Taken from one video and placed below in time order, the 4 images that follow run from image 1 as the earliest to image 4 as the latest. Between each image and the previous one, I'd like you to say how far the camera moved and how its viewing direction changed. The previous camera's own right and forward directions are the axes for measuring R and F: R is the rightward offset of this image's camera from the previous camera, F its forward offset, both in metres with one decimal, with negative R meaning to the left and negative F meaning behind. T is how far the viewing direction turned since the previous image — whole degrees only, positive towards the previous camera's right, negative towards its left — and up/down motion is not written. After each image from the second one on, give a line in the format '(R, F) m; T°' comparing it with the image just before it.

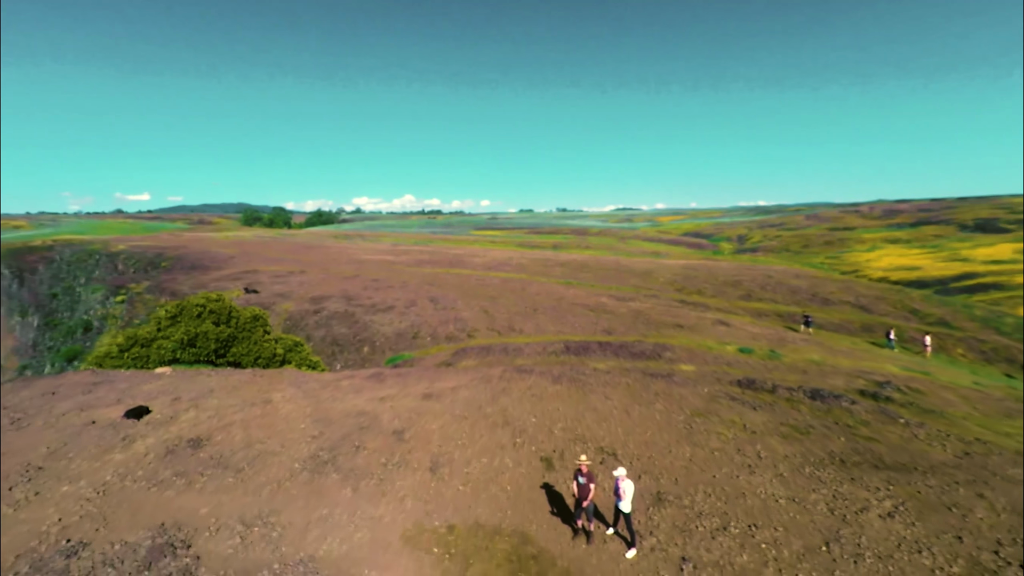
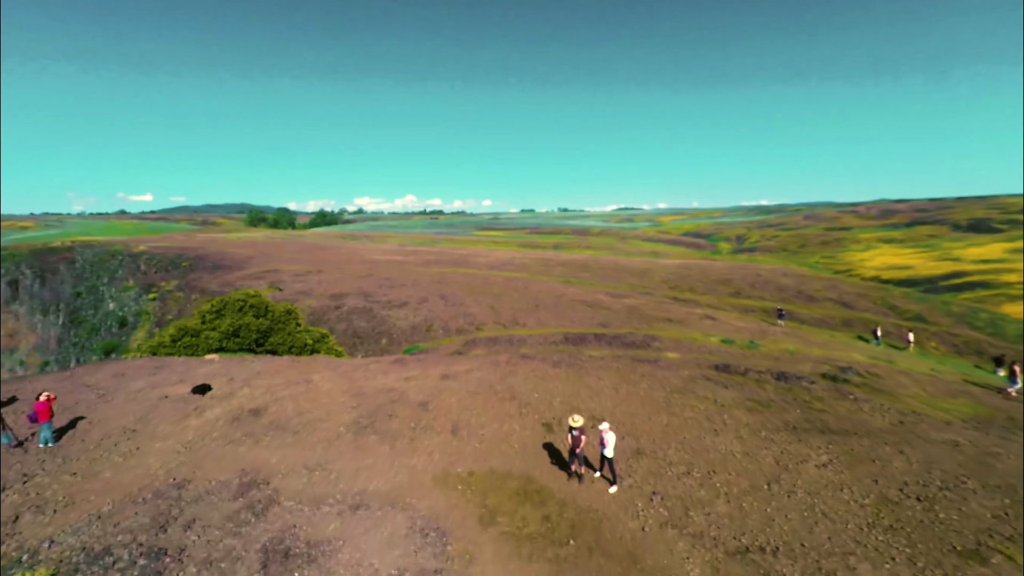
(-0.1, -2.3) m; 0°
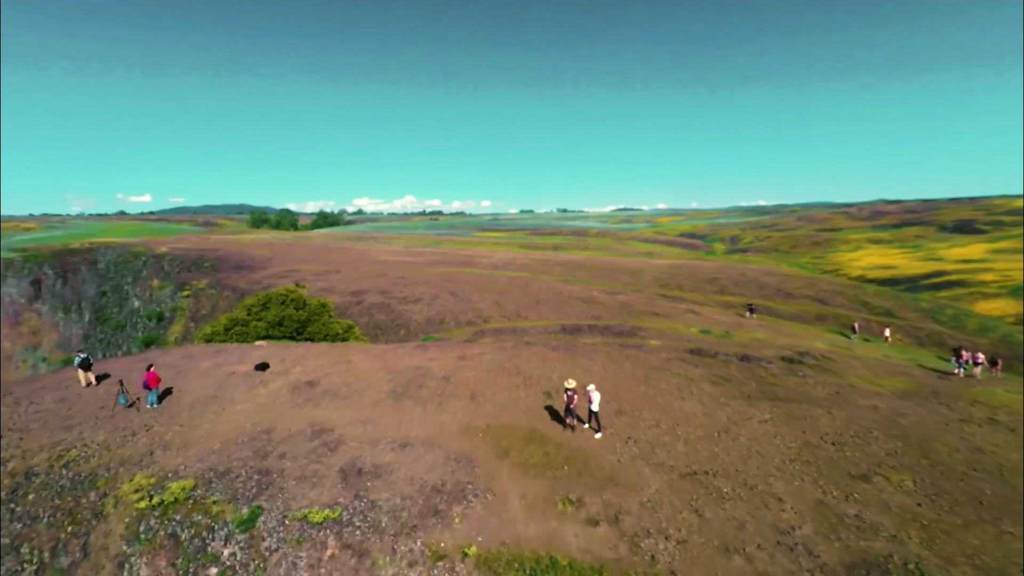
(-0.3, -3.1) m; 0°
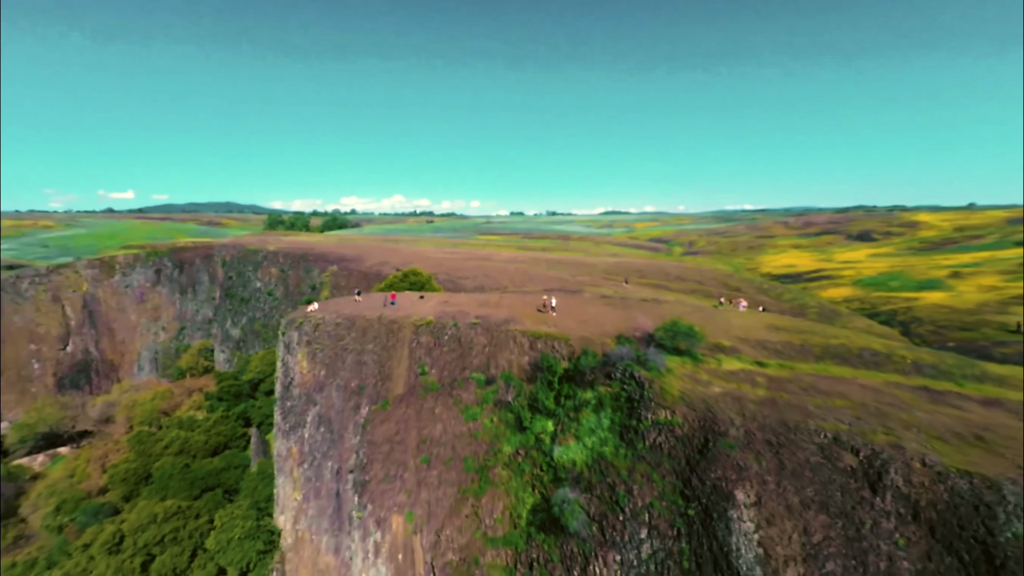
(-2.1, -25.6) m; +1°
